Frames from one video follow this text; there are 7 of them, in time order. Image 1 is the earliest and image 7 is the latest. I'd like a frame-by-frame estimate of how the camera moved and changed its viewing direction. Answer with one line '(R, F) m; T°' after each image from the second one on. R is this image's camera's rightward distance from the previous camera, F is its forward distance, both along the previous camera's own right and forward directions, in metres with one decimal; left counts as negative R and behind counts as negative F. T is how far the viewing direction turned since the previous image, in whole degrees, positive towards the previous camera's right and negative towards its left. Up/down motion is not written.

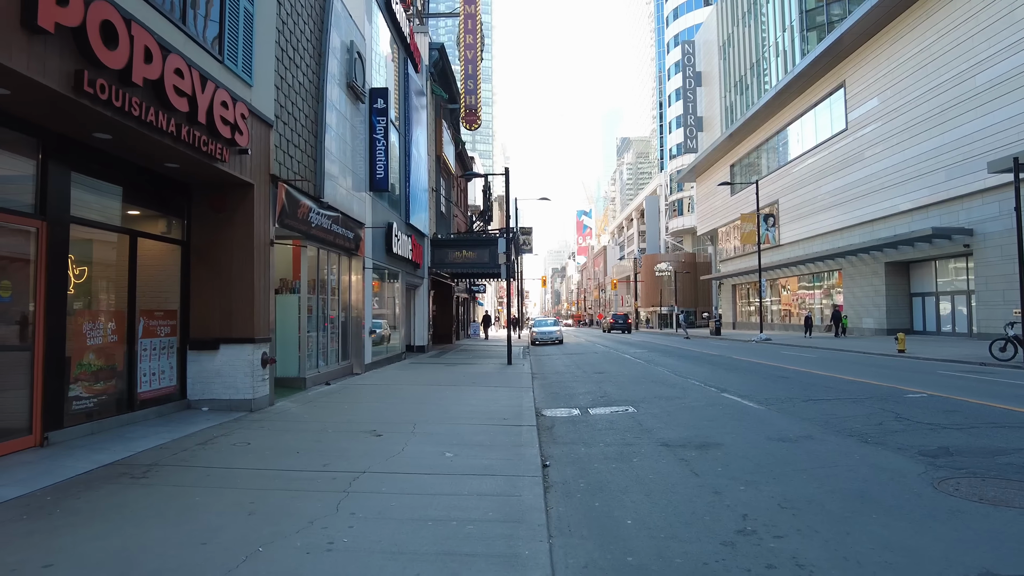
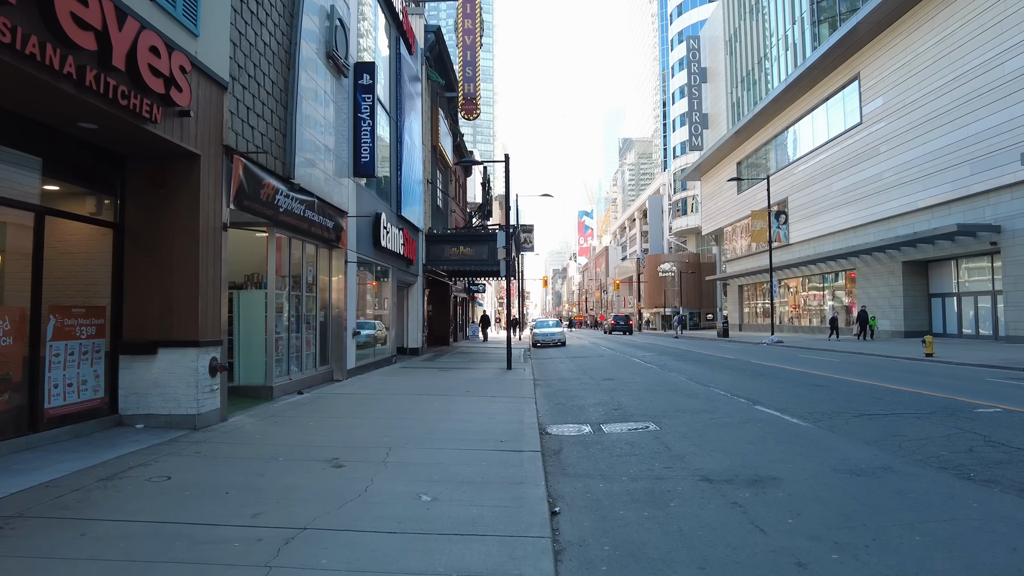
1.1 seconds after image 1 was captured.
(0.0, +1.7) m; 0°
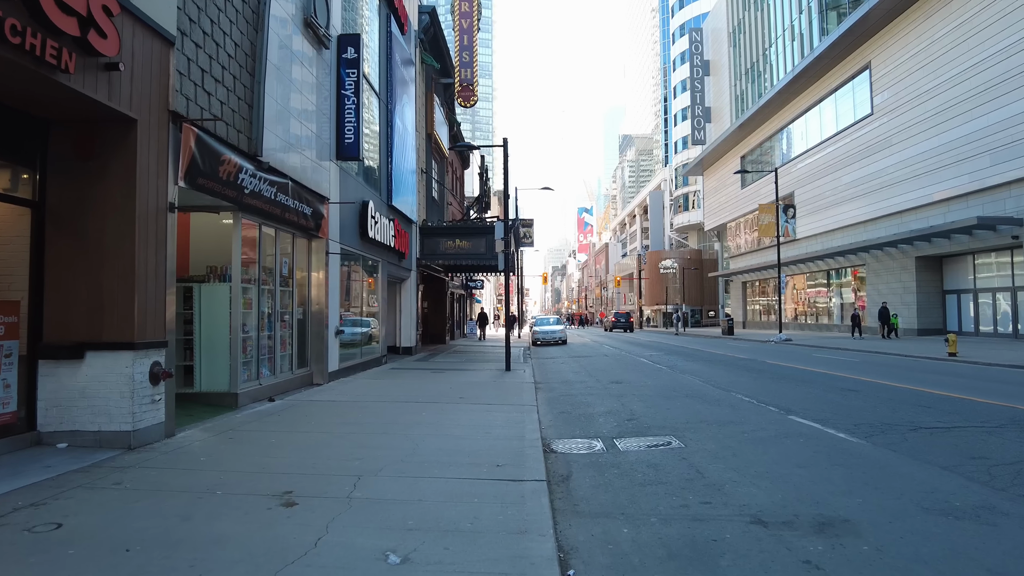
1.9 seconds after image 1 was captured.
(0.0, +1.4) m; 0°
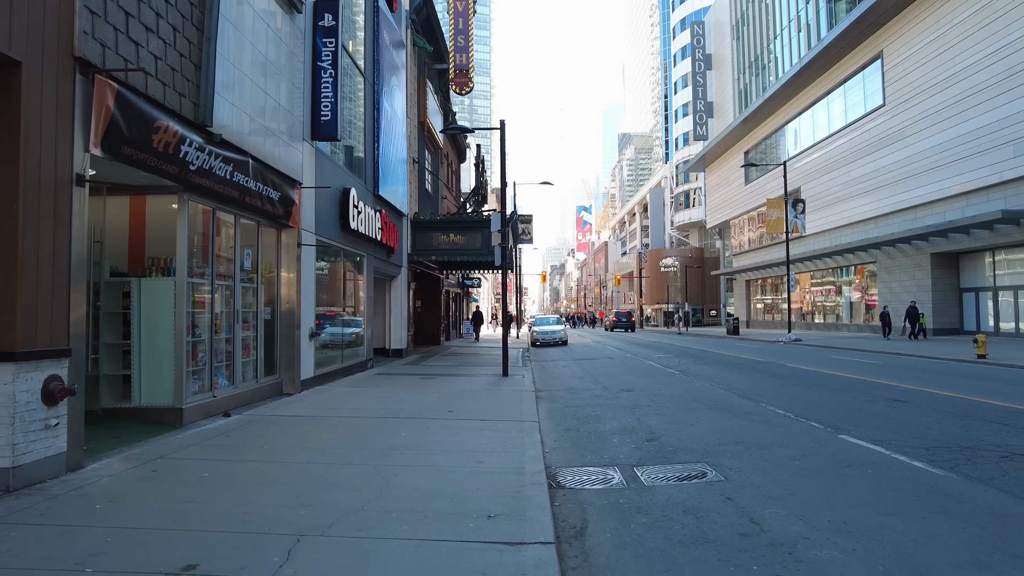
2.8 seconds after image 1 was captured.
(0.0, +1.6) m; 0°
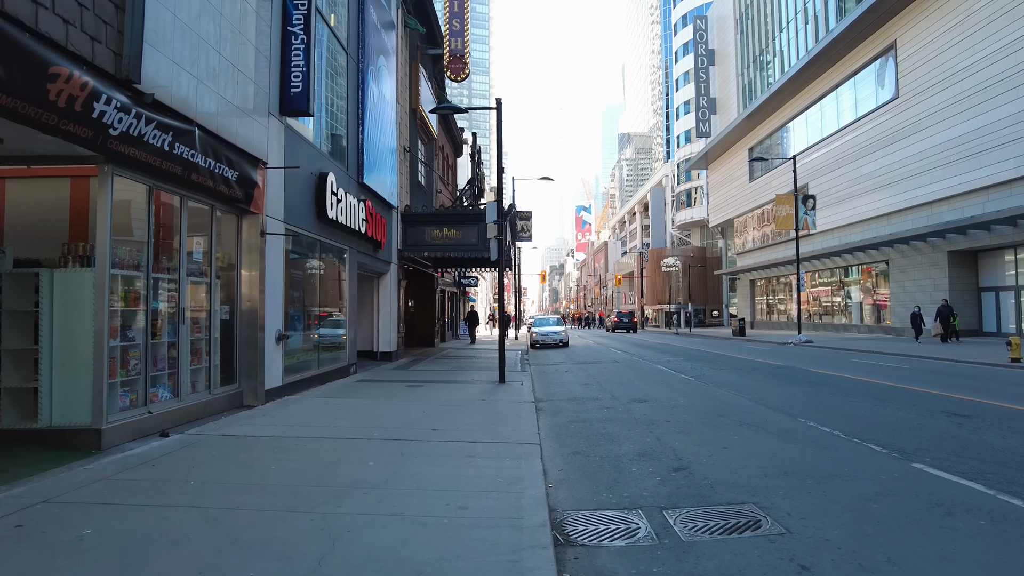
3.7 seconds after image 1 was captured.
(0.0, +1.5) m; 0°
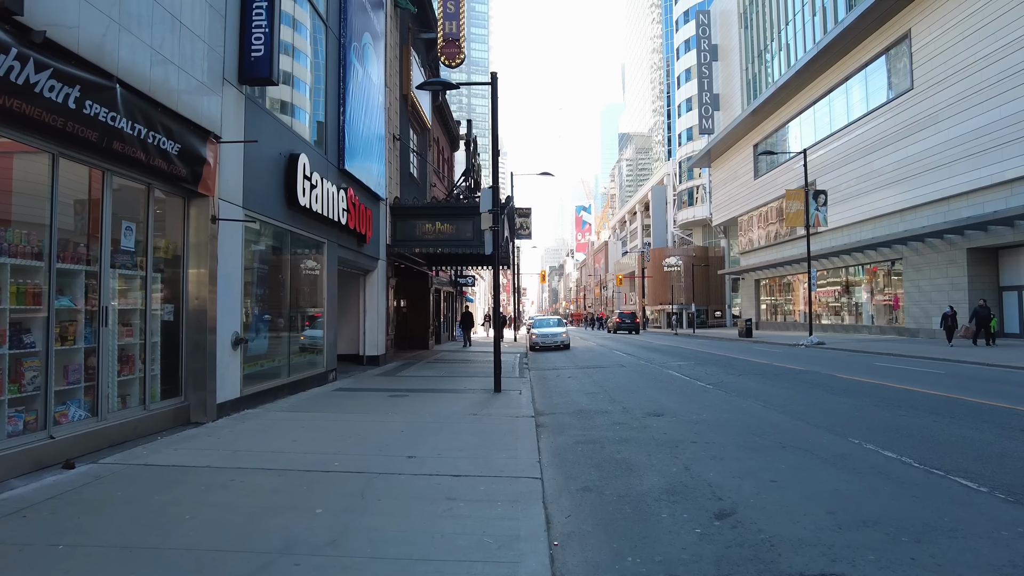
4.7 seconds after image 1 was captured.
(+0.1, +1.5) m; 0°
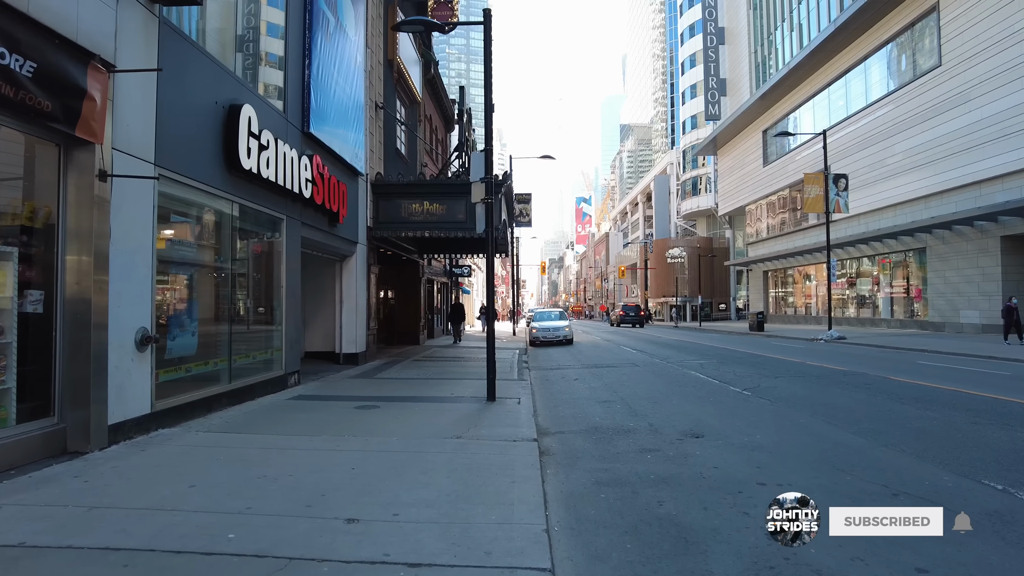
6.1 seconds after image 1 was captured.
(0.0, +2.3) m; 0°
